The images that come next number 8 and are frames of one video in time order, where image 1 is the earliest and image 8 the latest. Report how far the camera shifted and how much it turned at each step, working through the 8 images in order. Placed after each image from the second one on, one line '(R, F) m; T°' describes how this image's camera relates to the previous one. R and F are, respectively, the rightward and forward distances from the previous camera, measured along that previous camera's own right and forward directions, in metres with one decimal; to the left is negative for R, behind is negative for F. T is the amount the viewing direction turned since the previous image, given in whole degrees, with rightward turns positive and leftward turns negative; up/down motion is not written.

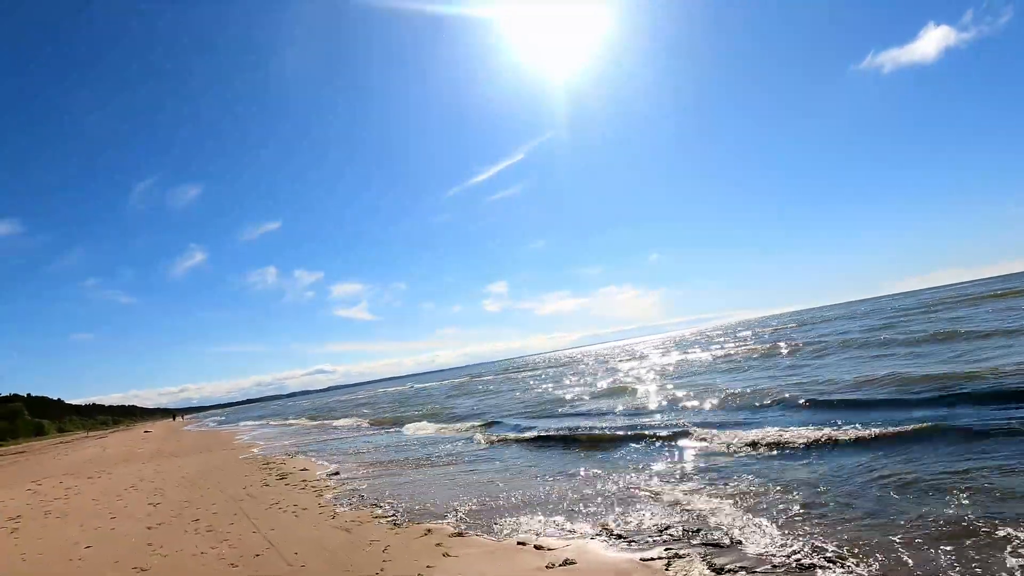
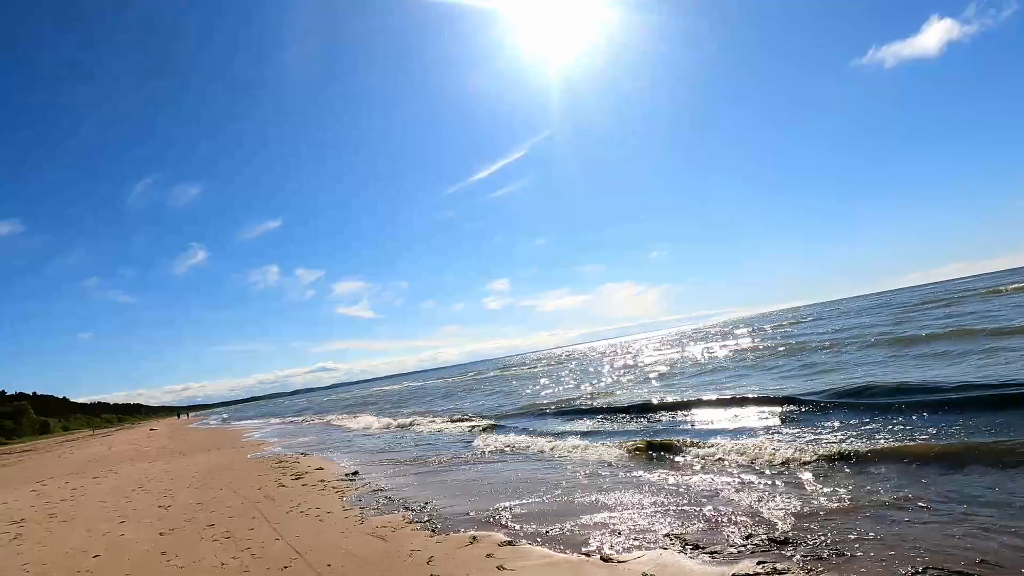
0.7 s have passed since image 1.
(-0.7, +0.7) m; 0°
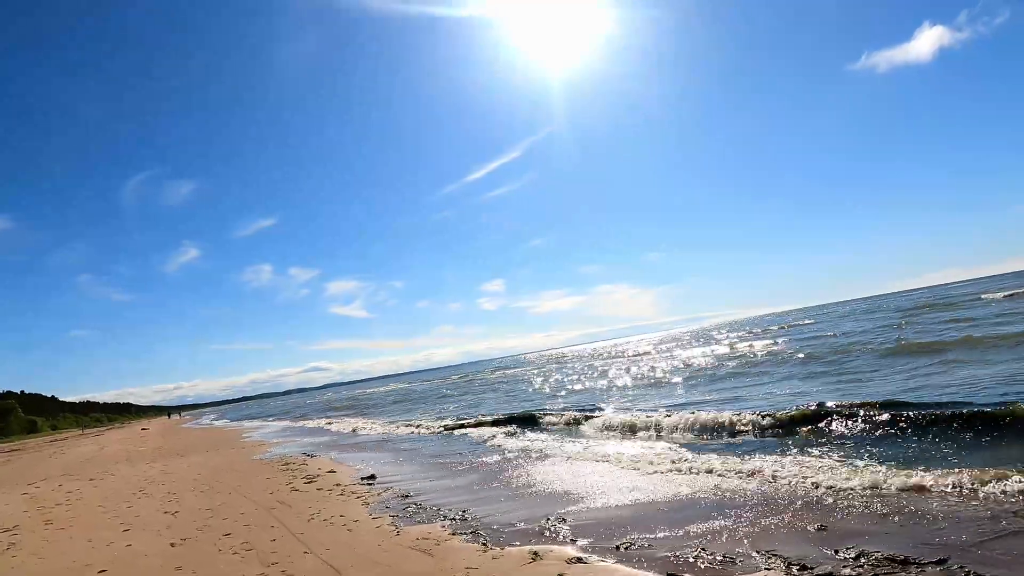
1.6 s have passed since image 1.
(-0.8, +0.7) m; +1°
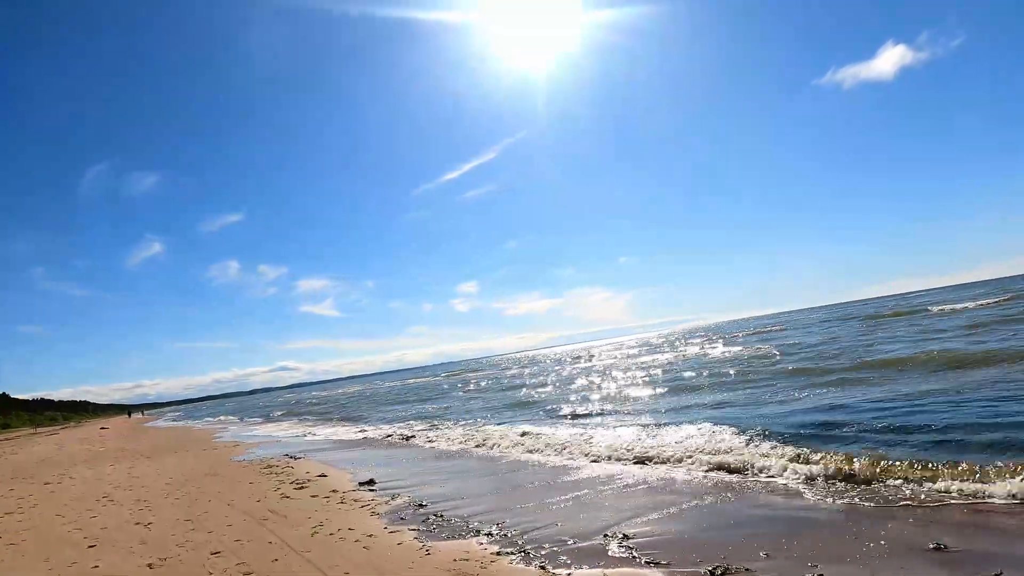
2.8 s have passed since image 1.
(-1.0, +1.1) m; +3°
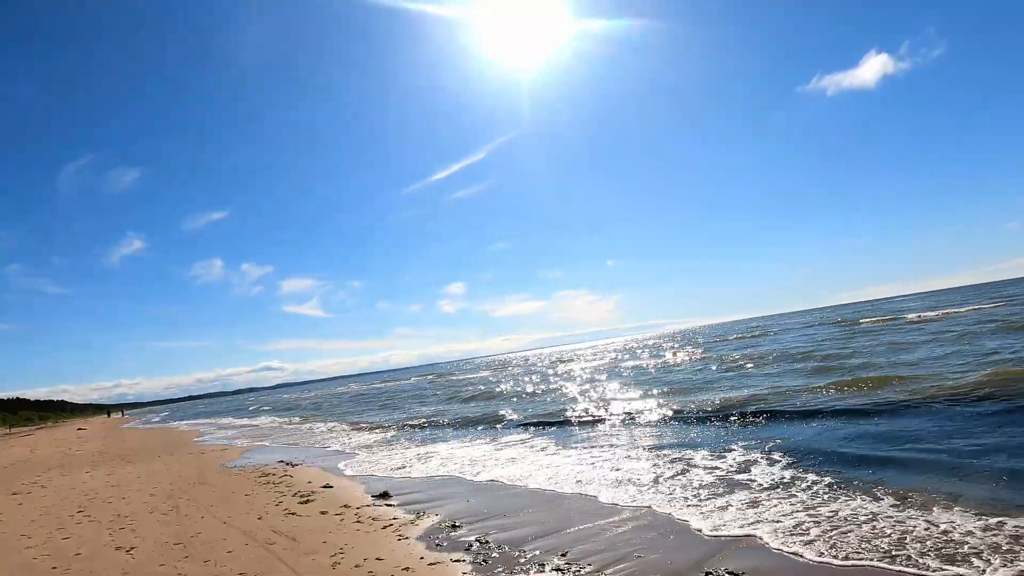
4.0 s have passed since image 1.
(-1.0, +1.2) m; +1°
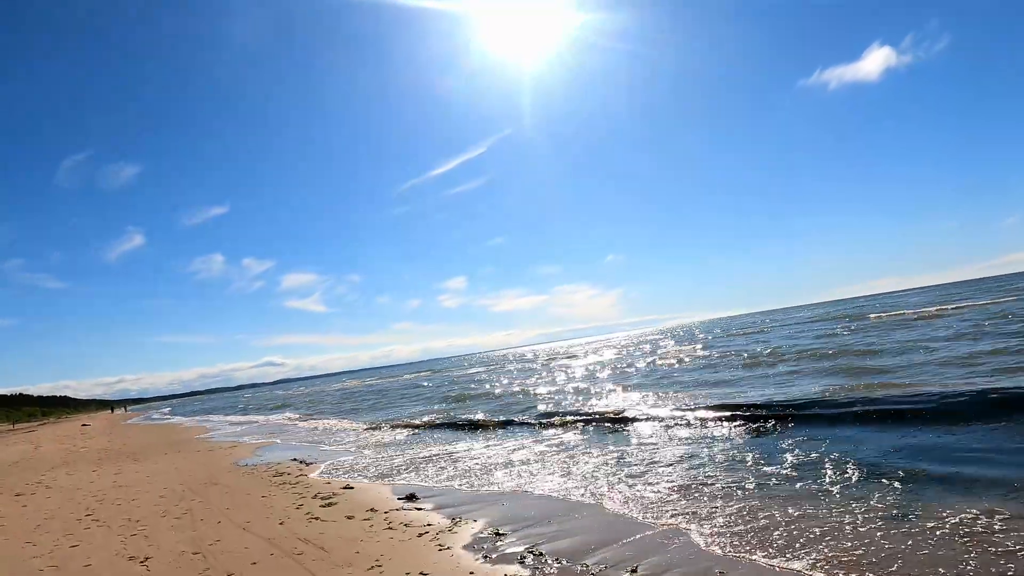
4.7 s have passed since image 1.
(-0.7, +0.7) m; 0°
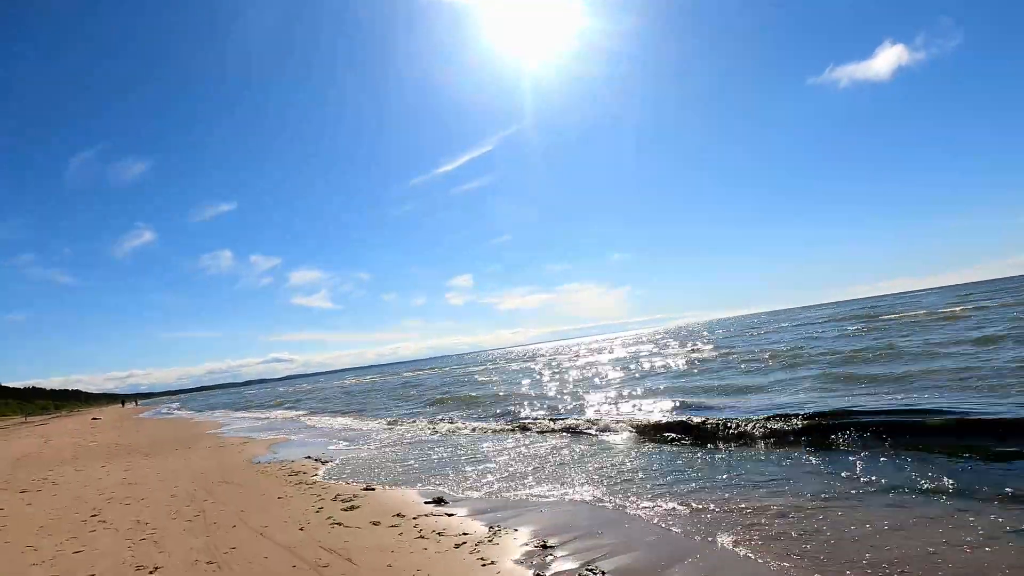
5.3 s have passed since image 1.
(-0.6, +0.8) m; -1°
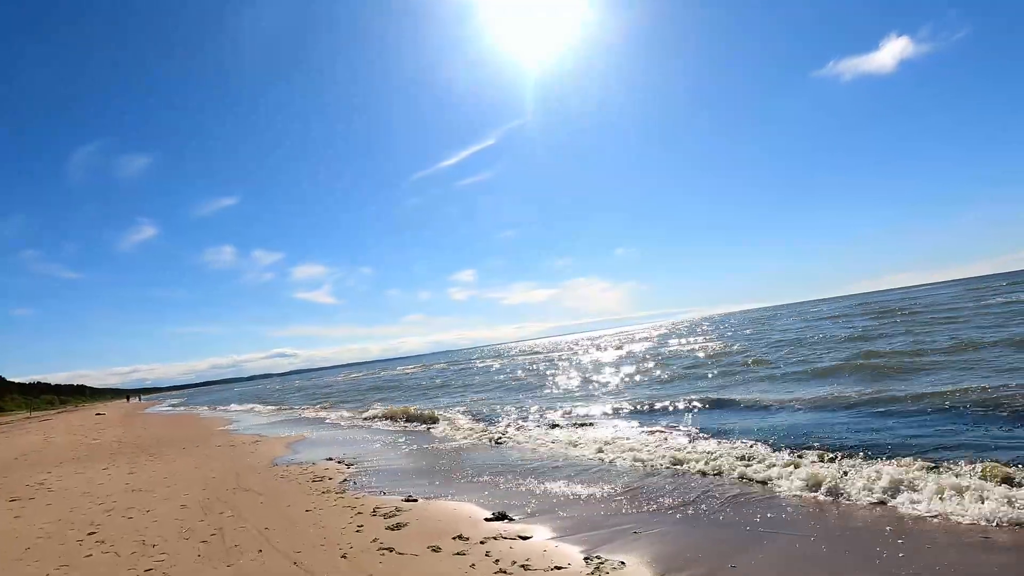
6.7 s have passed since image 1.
(-1.1, +1.6) m; 0°
